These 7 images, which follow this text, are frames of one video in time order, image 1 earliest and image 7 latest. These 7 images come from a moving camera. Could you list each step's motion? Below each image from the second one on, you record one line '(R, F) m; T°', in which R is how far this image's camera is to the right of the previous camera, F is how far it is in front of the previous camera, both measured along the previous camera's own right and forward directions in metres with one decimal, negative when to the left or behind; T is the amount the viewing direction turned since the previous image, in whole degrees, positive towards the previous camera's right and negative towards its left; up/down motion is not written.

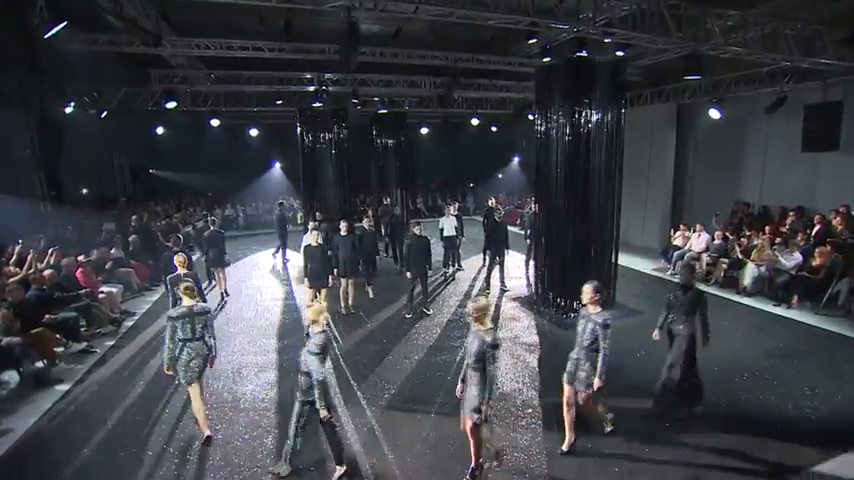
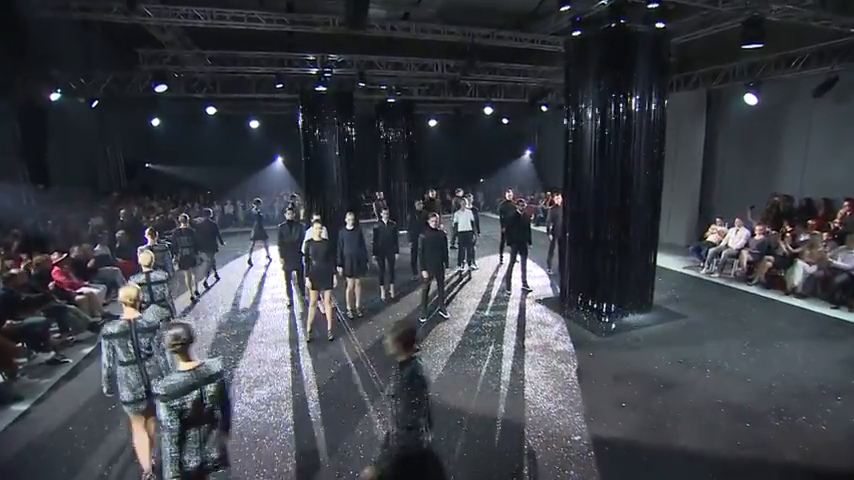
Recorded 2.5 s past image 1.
(-0.2, +0.9) m; 0°
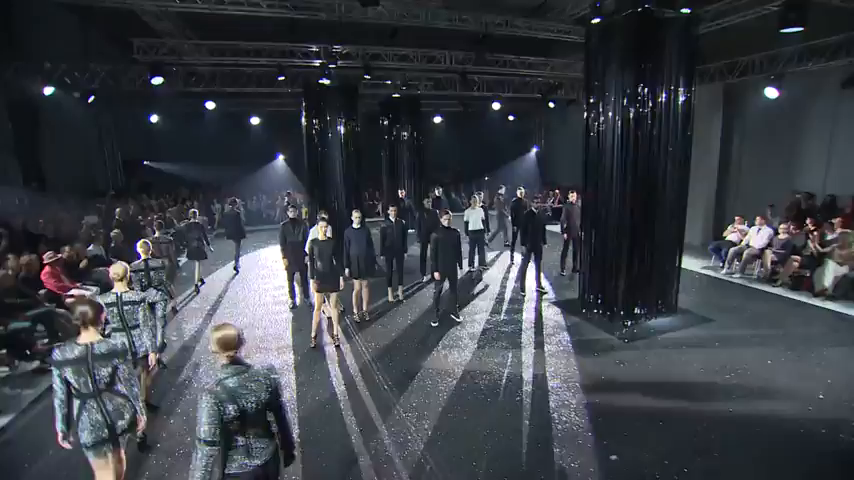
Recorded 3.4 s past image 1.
(-0.1, +0.4) m; 0°
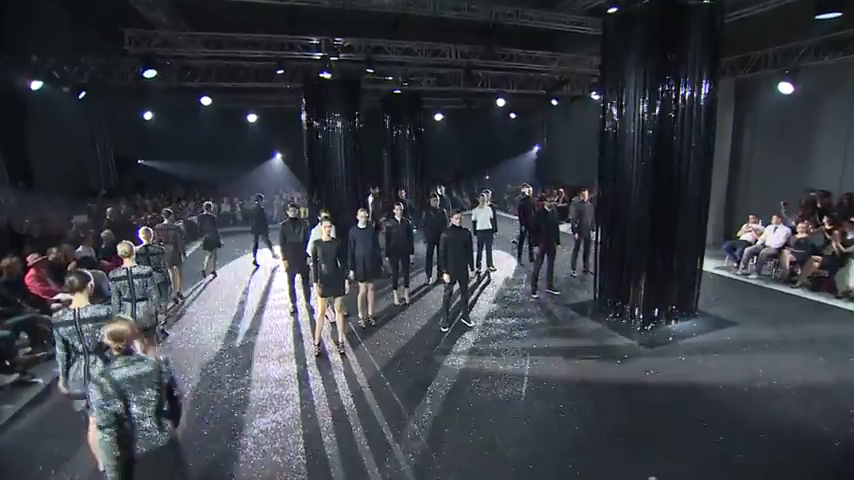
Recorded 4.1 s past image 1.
(-0.2, +0.4) m; 0°
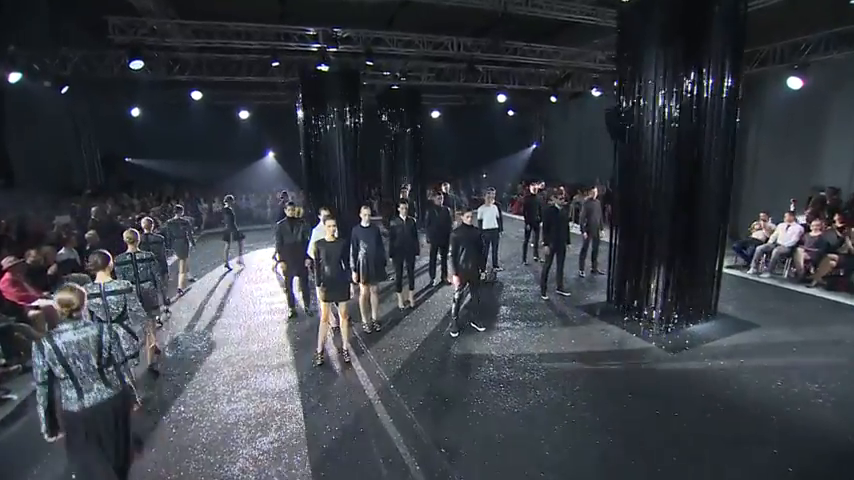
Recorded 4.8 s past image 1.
(-0.2, +0.4) m; +1°
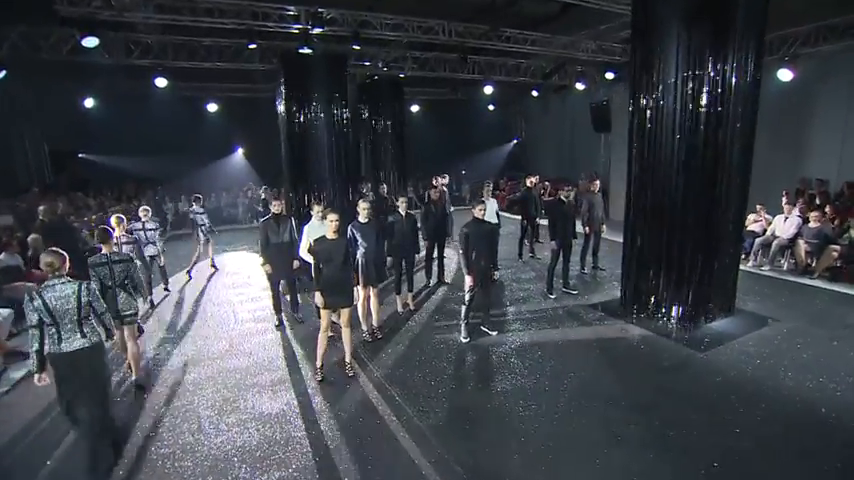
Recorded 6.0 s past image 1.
(-0.4, +0.6) m; +4°
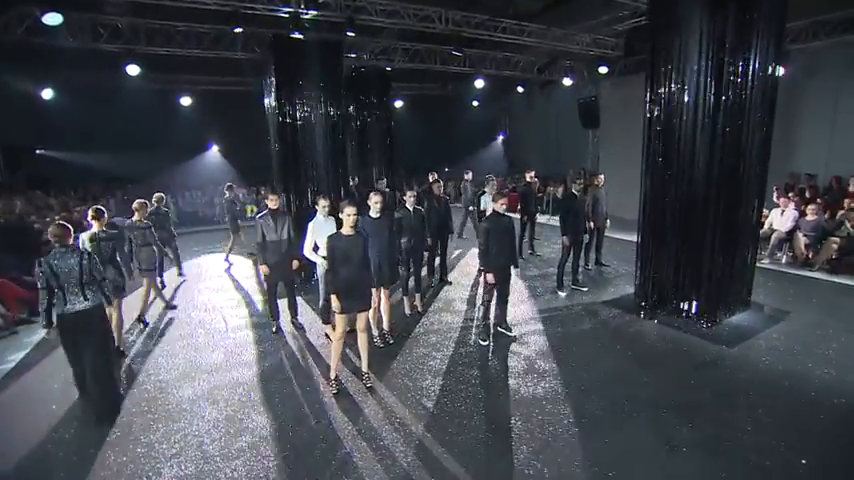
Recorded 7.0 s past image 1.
(-0.5, +0.4) m; +3°
